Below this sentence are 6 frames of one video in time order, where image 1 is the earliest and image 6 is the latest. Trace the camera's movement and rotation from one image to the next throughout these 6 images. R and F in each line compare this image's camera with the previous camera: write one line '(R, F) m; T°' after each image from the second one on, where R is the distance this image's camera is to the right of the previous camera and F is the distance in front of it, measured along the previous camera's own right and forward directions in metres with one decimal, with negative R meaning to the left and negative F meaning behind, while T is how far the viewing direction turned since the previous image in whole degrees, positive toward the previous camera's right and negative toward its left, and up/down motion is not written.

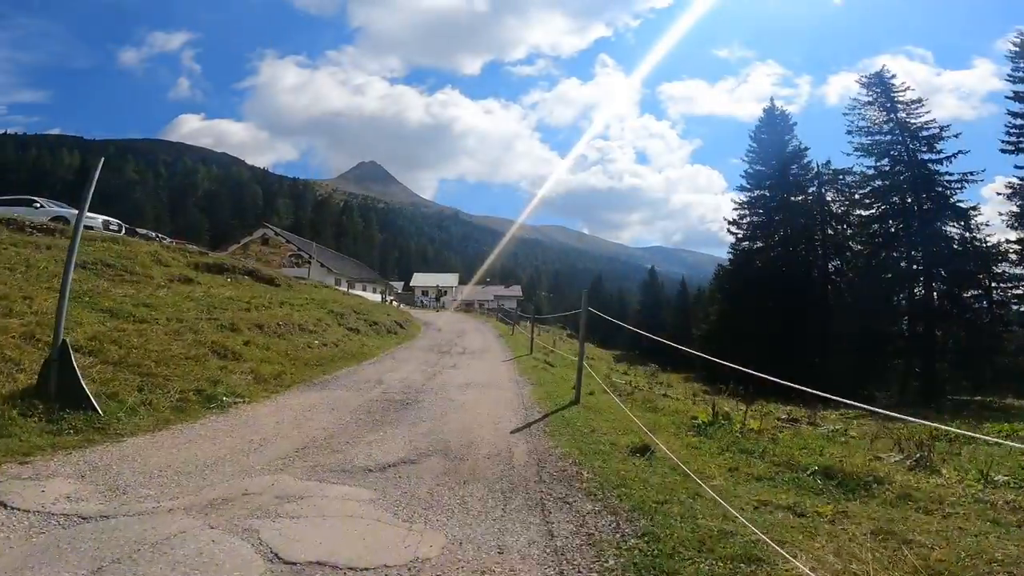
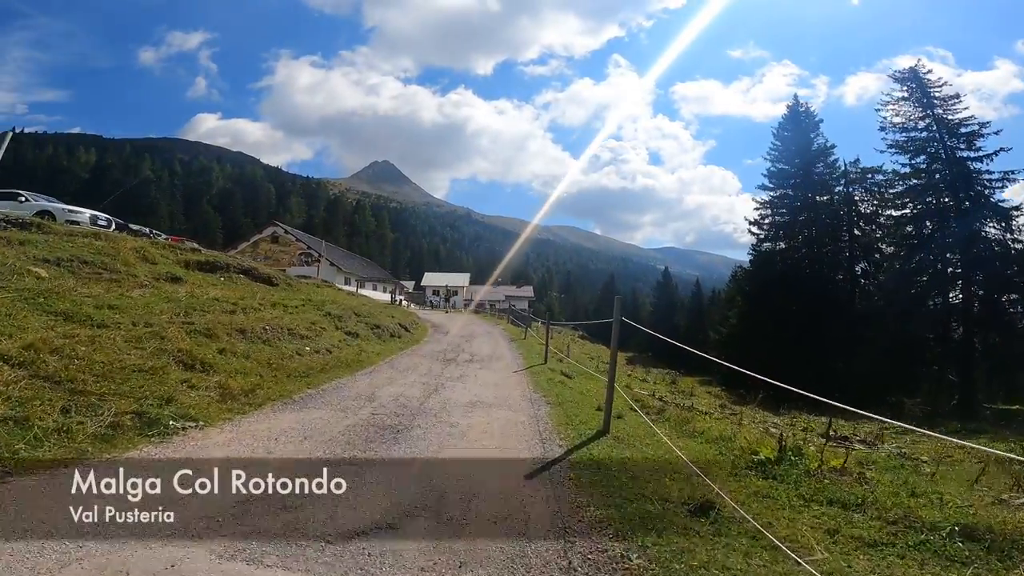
(0.0, +1.4) m; -1°
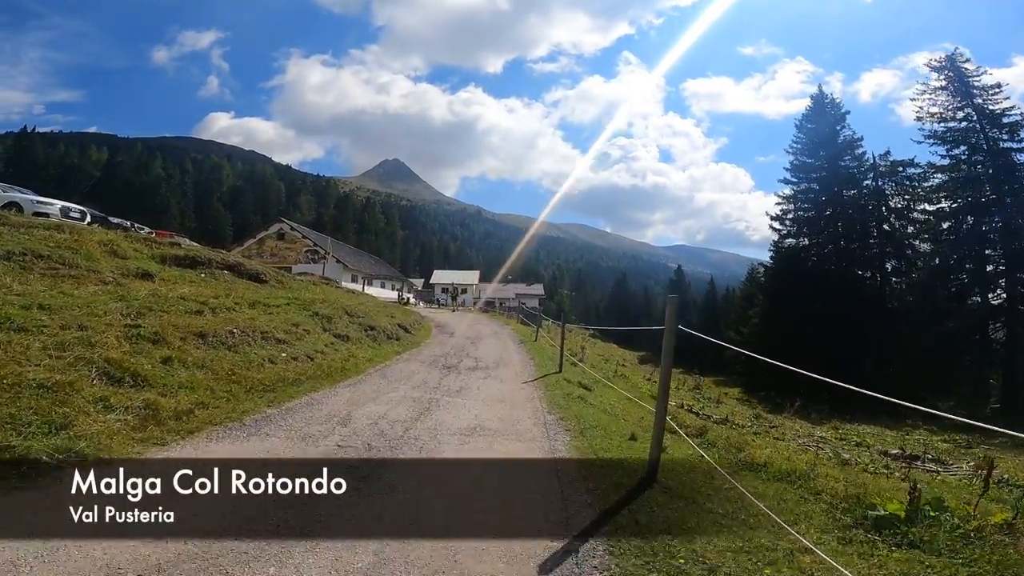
(0.0, +1.8) m; -1°
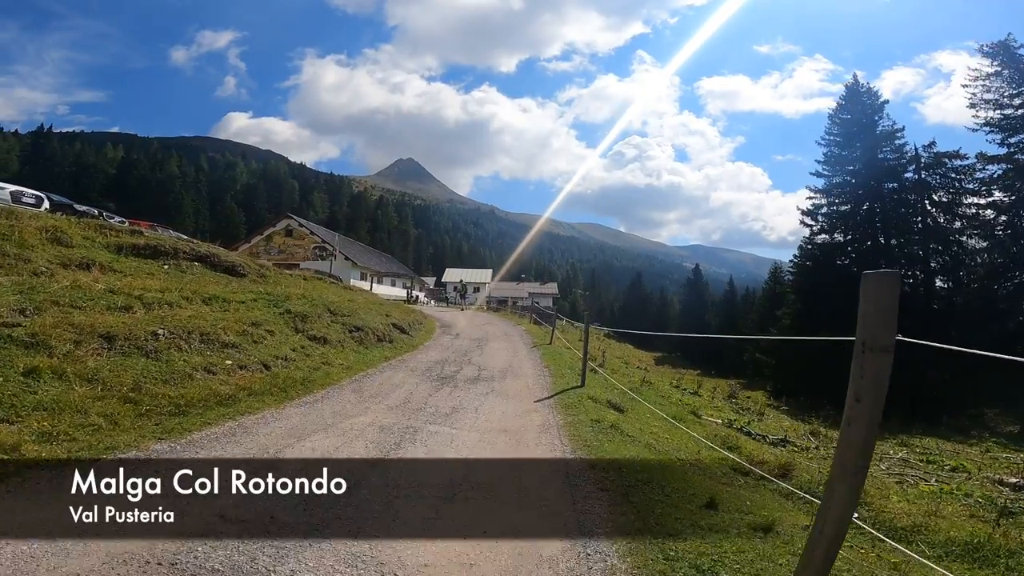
(0.0, +2.3) m; -1°
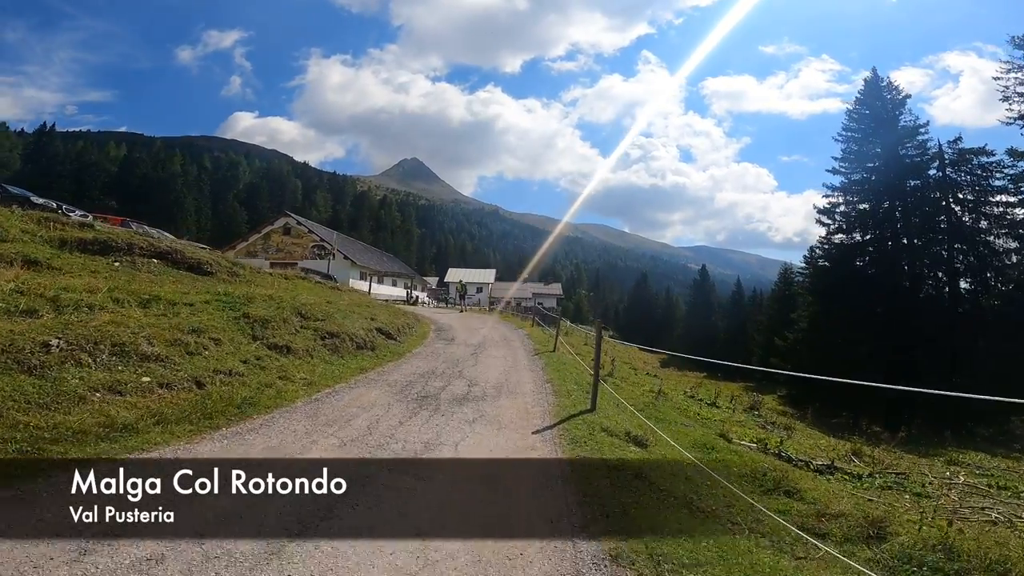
(+0.1, +1.7) m; 0°
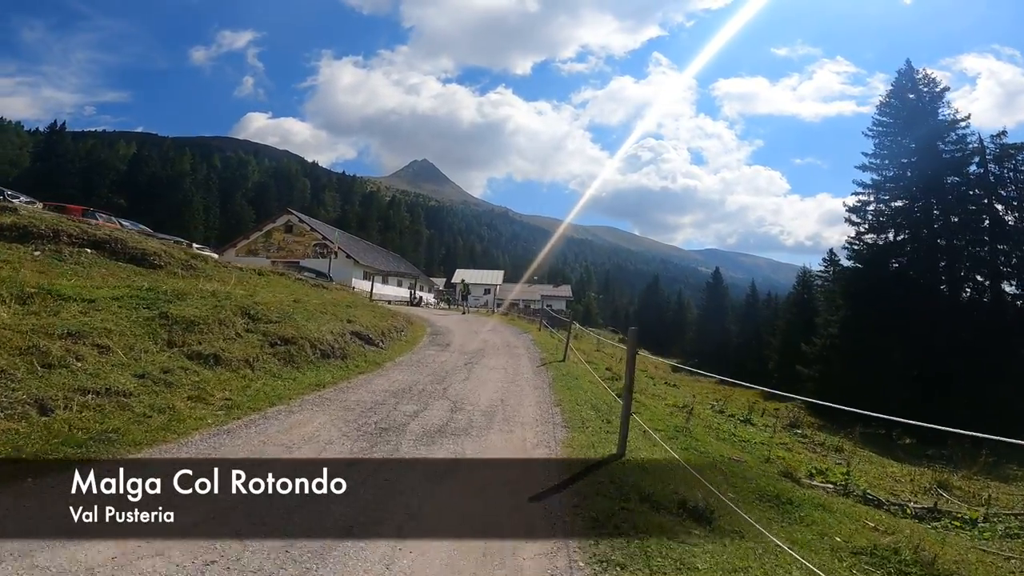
(+0.2, +2.3) m; -1°
